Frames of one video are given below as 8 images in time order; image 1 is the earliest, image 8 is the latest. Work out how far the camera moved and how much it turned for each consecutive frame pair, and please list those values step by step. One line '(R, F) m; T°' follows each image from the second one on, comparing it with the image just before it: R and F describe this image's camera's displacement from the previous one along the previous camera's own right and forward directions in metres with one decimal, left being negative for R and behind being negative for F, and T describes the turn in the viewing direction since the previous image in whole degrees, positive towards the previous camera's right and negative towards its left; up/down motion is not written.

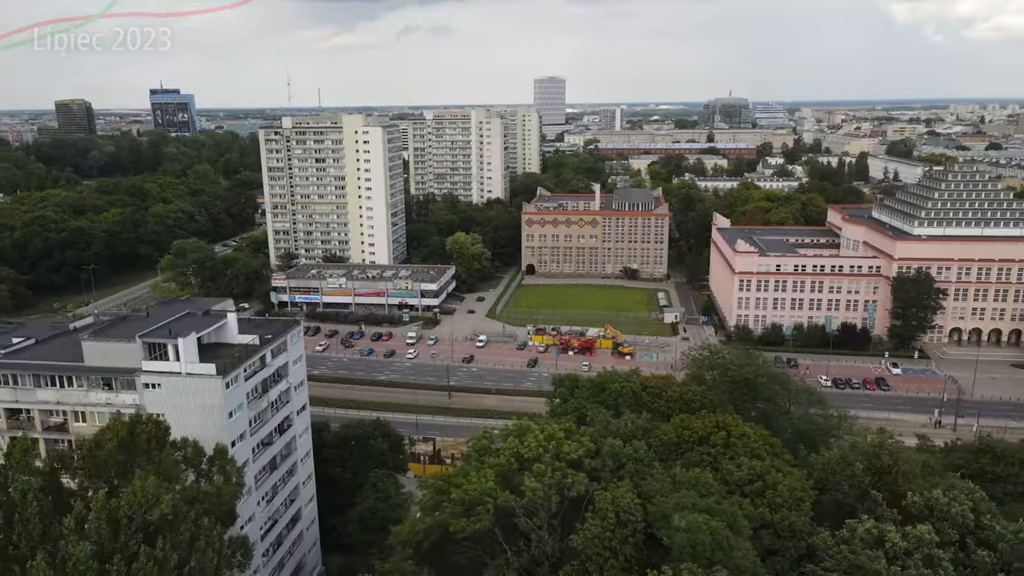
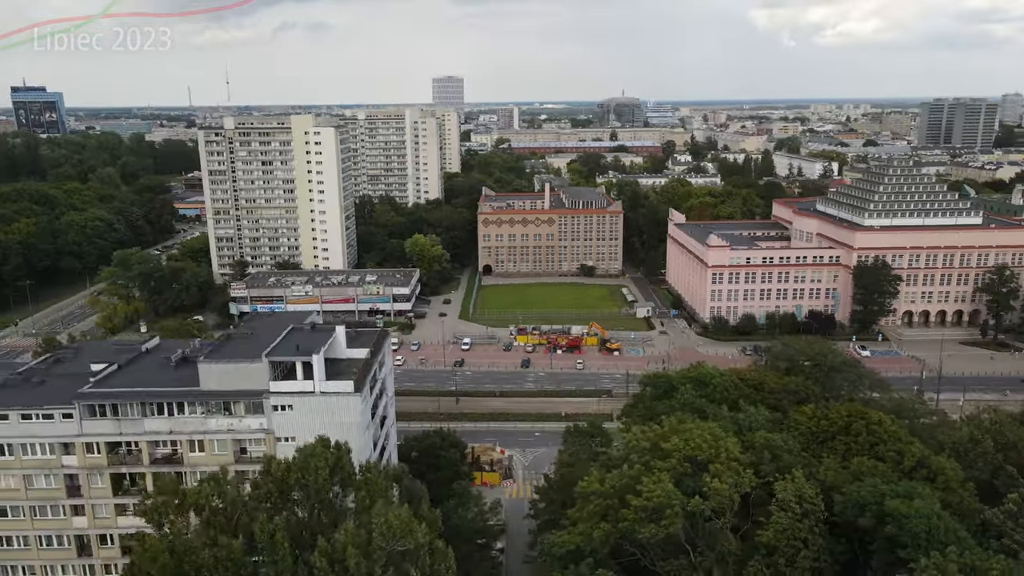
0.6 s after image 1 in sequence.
(-7.4, +0.8) m; +8°
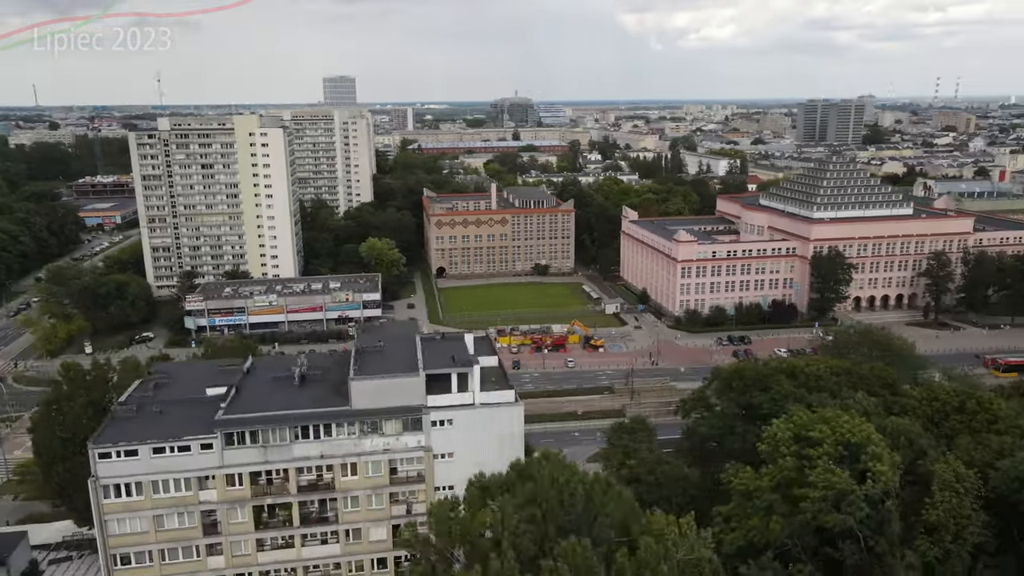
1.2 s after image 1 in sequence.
(-7.4, +1.0) m; +9°
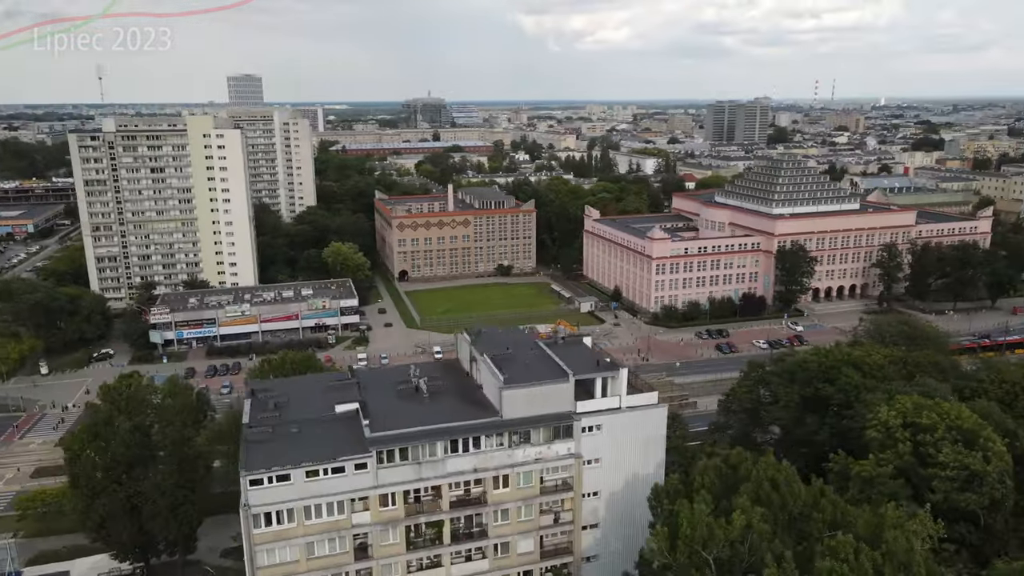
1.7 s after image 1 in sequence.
(-6.2, +0.7) m; +7°
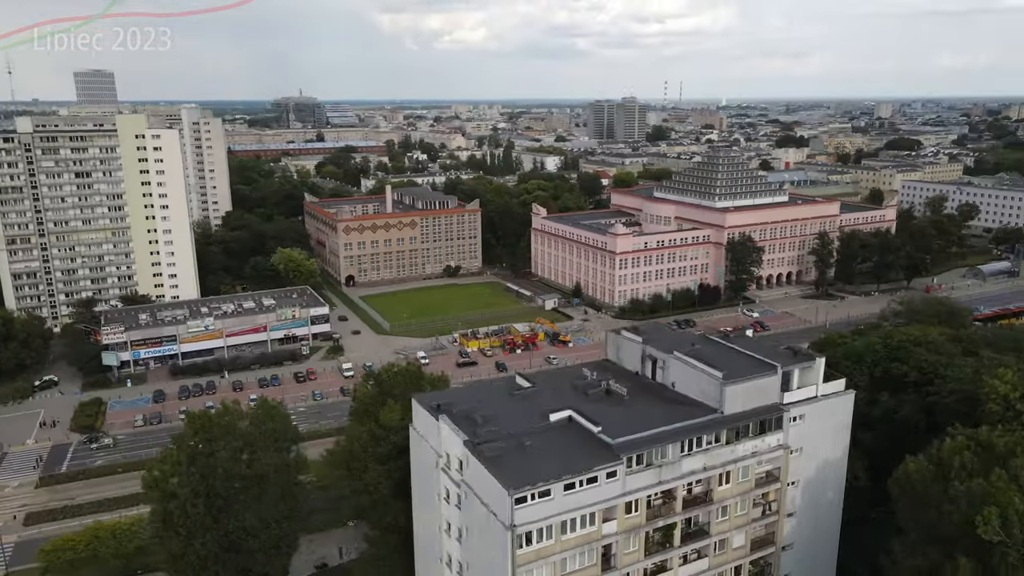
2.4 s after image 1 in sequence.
(-8.6, +1.2) m; +10°
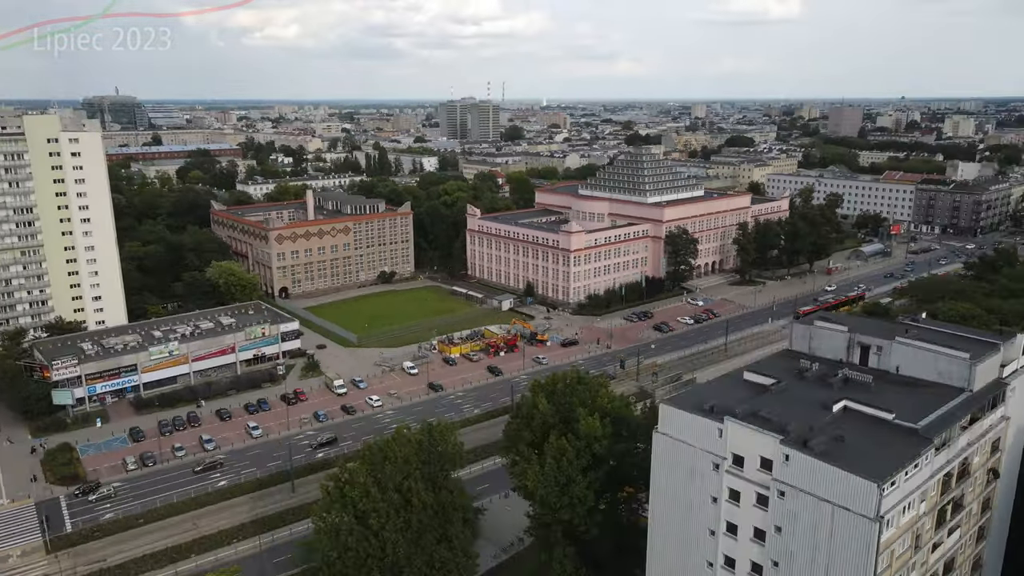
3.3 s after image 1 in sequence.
(-11.1, +1.9) m; +13°
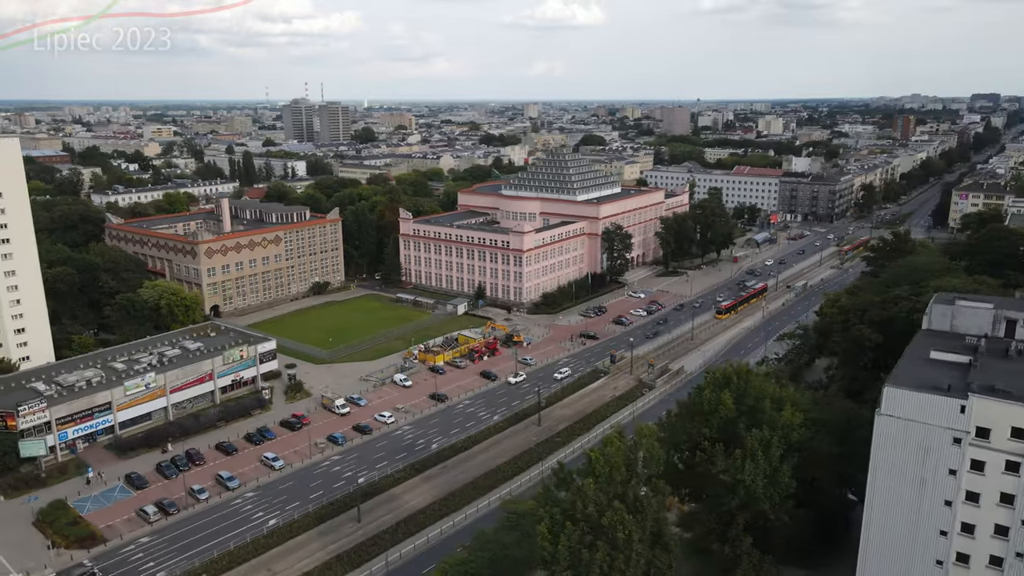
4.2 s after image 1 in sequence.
(-11.2, +1.8) m; +13°
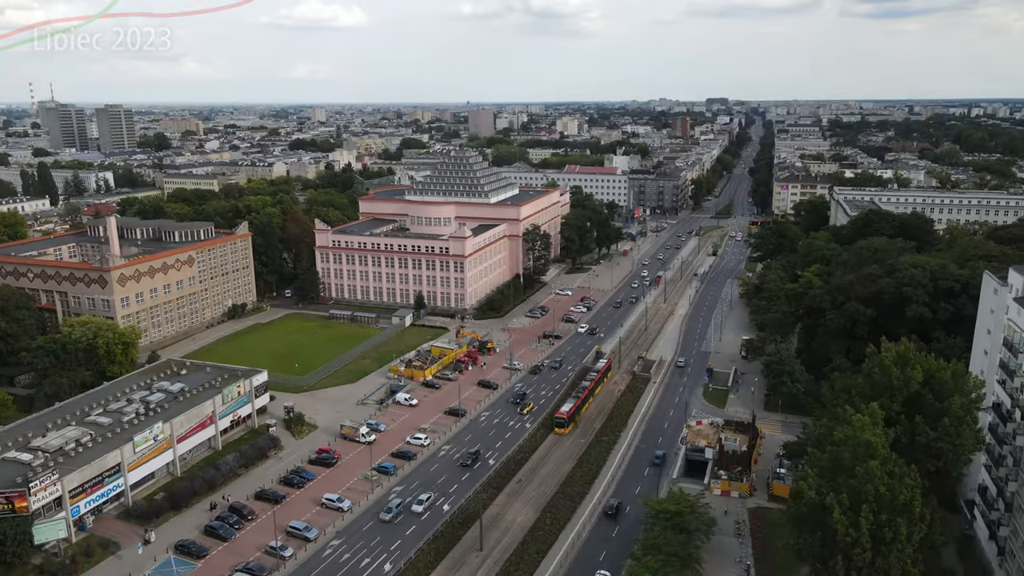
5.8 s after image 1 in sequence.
(-14.4, +2.8) m; +16°
